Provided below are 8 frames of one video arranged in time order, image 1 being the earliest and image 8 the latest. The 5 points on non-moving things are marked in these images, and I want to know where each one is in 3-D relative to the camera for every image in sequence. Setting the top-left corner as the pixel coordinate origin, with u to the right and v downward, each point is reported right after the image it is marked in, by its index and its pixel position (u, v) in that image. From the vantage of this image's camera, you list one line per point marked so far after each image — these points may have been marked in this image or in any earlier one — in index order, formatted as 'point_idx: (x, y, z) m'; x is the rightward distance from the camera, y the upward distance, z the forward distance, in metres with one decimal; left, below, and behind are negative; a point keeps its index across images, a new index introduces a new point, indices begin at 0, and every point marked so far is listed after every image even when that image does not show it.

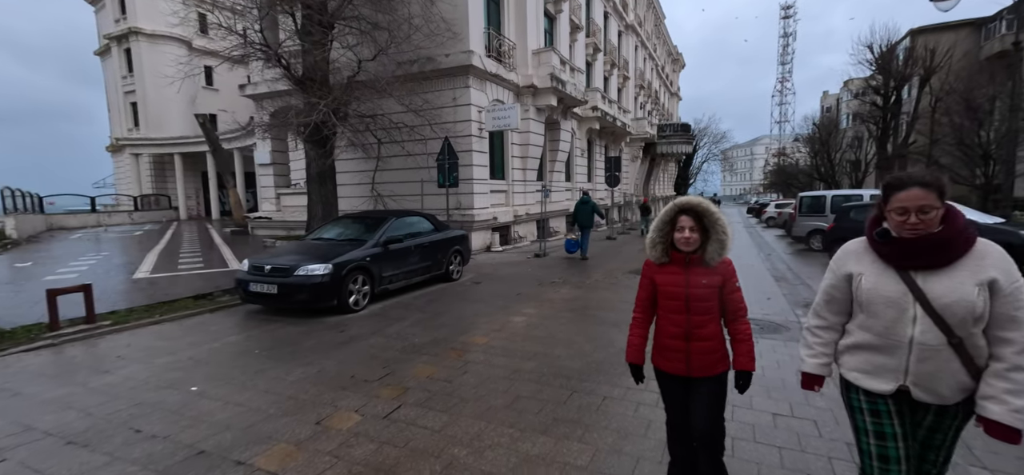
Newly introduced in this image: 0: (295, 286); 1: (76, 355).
0: (-3.0, -0.6, +6.2) m
1: (-4.6, -1.2, +4.8) m
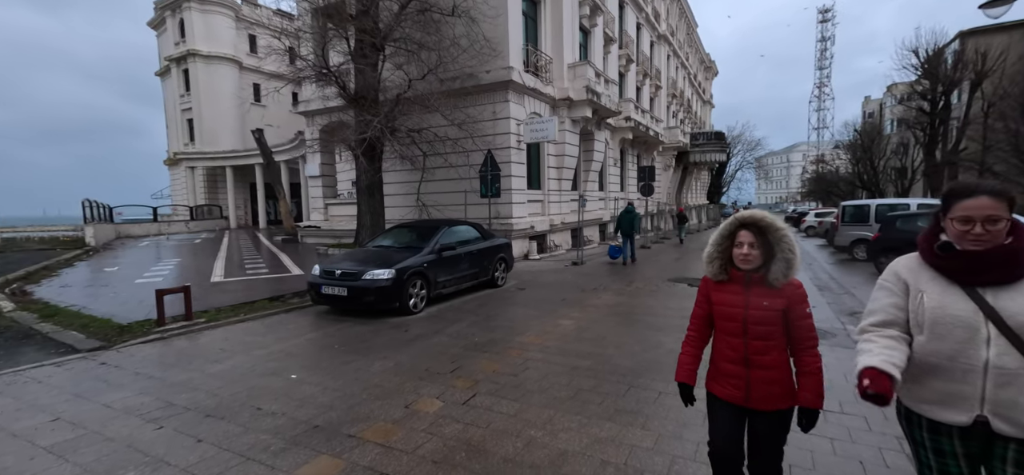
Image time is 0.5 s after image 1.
0: (-2.2, -0.8, +6.8) m
1: (-4.0, -1.3, +5.5) m
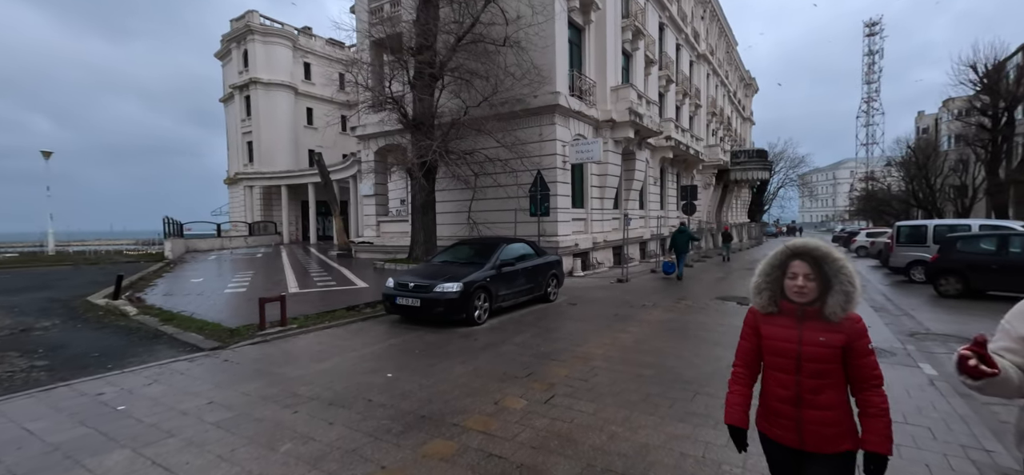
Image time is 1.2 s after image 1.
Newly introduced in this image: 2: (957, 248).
0: (-1.3, -1.0, +7.4) m
1: (-3.1, -1.5, +6.2) m
2: (+10.1, -0.2, +10.3) m
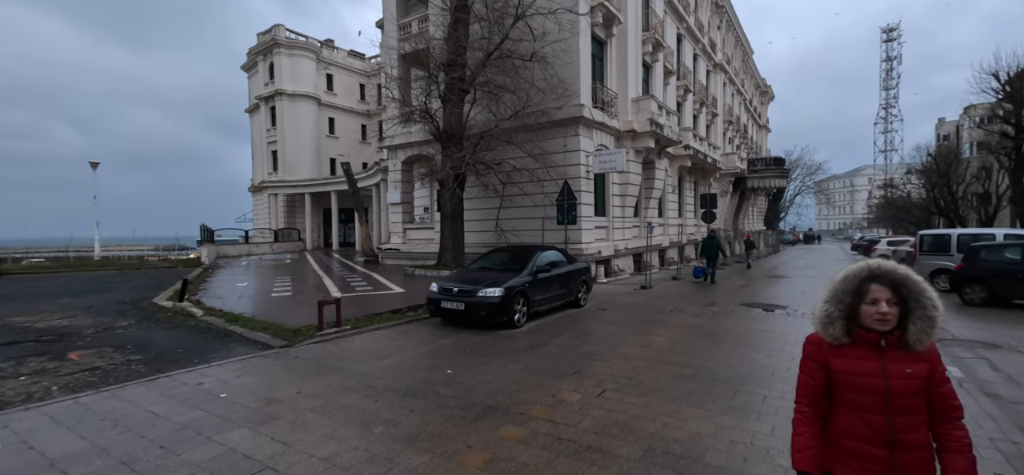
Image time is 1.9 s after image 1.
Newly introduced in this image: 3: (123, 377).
0: (-0.6, -1.1, +7.9) m
1: (-2.5, -1.6, +6.7) m
2: (+10.9, -0.5, +10.5) m
3: (-4.5, -1.6, +5.3) m
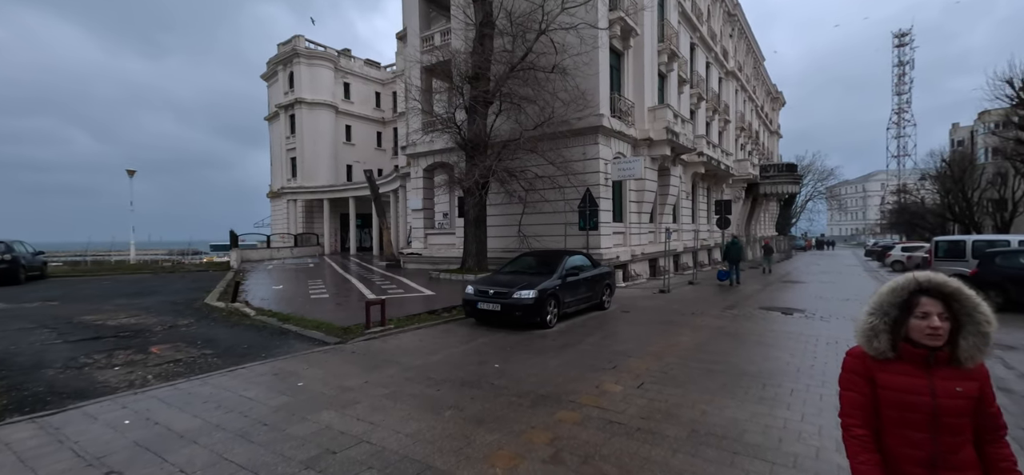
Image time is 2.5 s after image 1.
0: (0.0, -1.2, +8.3) m
1: (-1.9, -1.7, +7.3) m
2: (+11.5, -0.6, +10.8) m
3: (-4.0, -1.7, +5.9) m
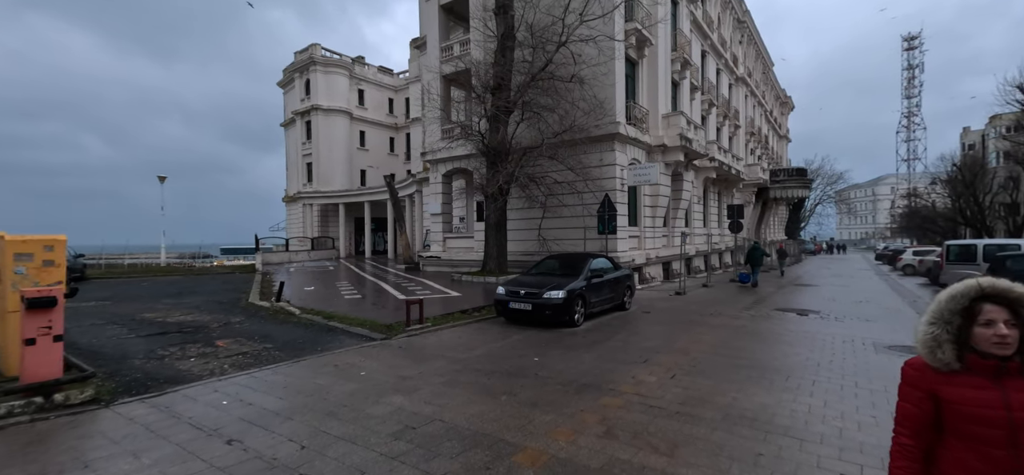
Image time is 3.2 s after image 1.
0: (+0.6, -1.3, +8.9) m
1: (-1.3, -1.8, +7.8) m
2: (+12.2, -0.7, +11.2) m
3: (-3.4, -1.7, +6.4) m
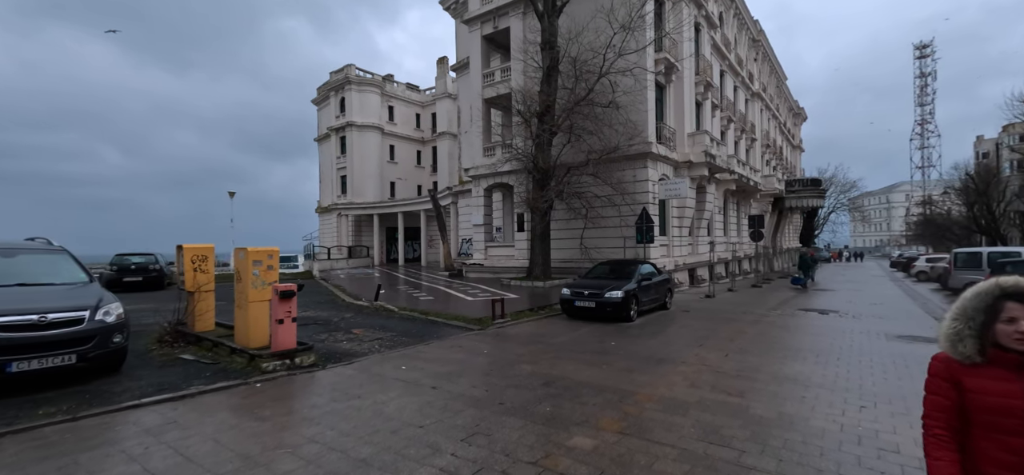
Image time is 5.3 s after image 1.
0: (+2.1, -1.5, +10.6) m
1: (+0.2, -2.0, +9.5) m
2: (+13.7, -0.9, +12.6) m
3: (-1.9, -1.9, +8.2) m
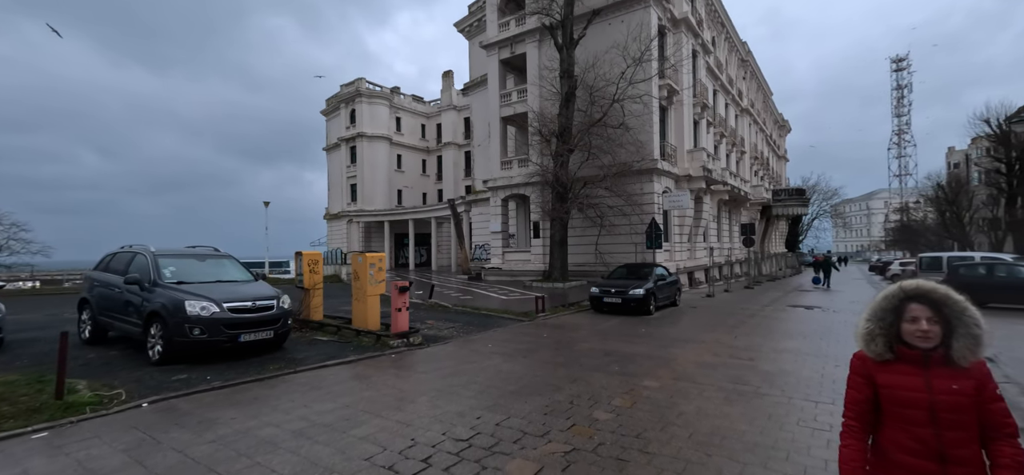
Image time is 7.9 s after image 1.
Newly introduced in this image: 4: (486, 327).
0: (+3.2, -1.7, +12.6) m
1: (+1.3, -2.1, +11.5) m
2: (+14.8, -1.1, +15.0) m
3: (-0.8, -2.1, +10.1) m
4: (-0.6, -2.1, +10.6) m
